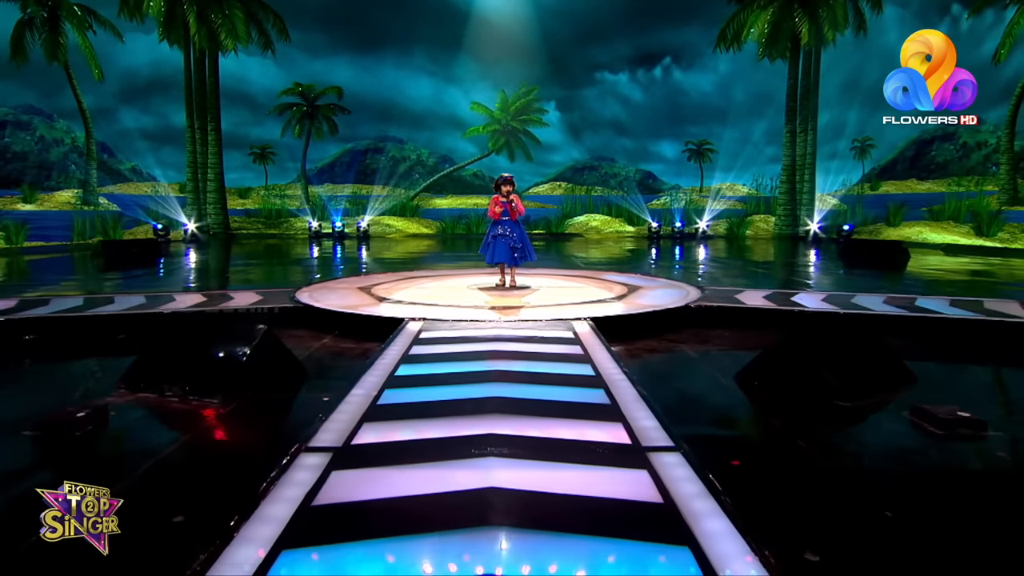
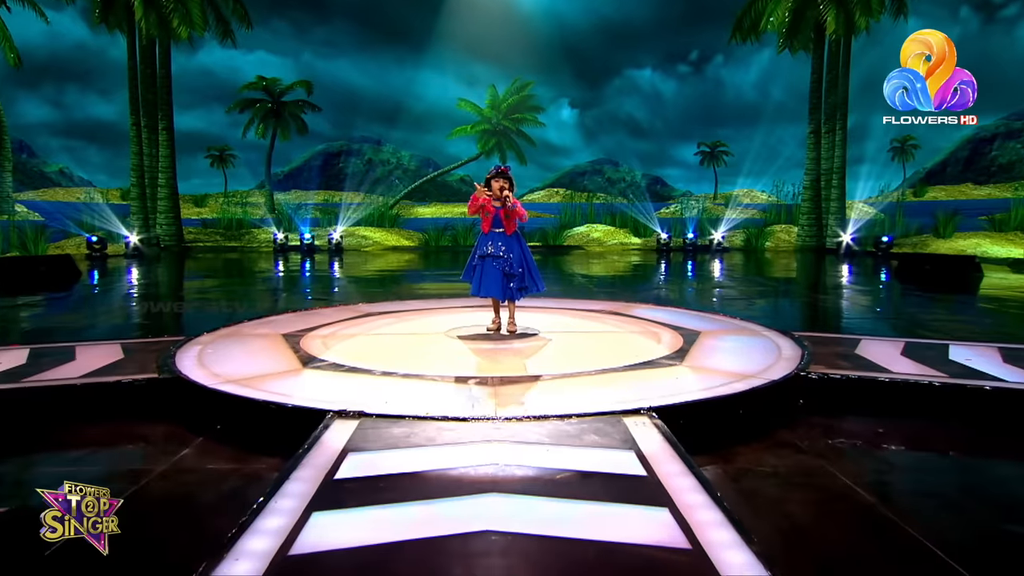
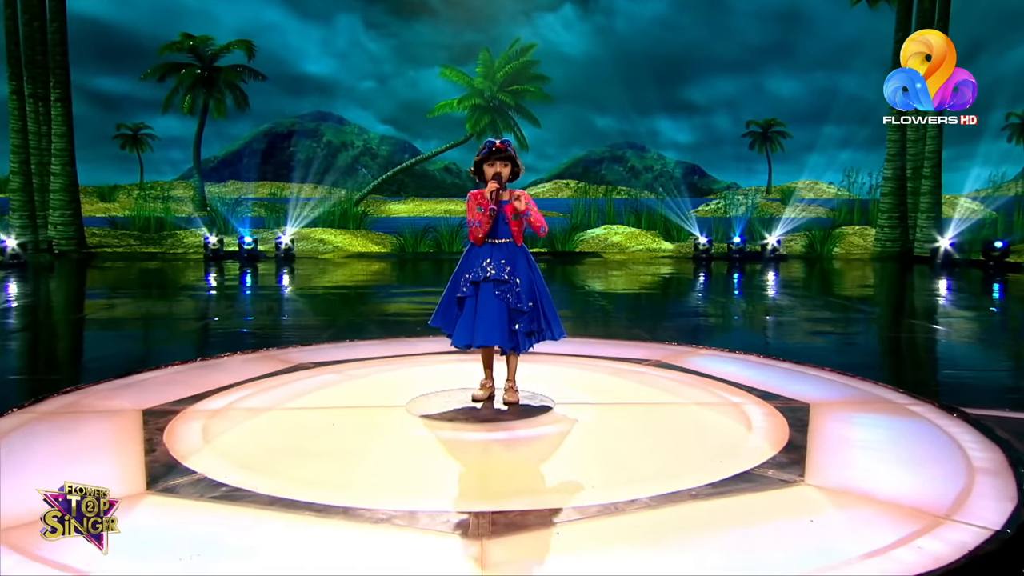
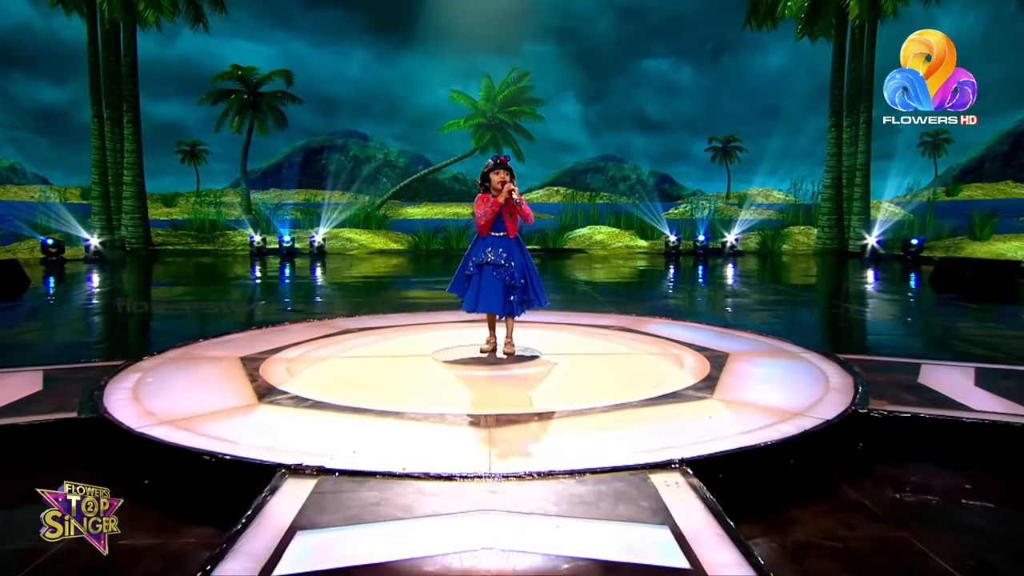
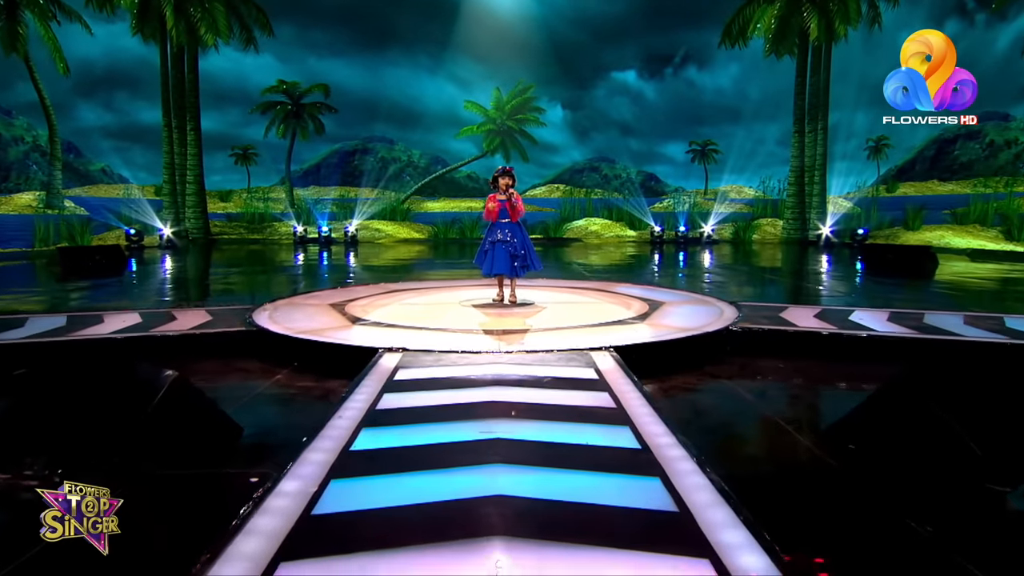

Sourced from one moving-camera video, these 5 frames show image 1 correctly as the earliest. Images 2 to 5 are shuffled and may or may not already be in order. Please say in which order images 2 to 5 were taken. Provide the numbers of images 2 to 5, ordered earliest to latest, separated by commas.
5, 2, 4, 3
